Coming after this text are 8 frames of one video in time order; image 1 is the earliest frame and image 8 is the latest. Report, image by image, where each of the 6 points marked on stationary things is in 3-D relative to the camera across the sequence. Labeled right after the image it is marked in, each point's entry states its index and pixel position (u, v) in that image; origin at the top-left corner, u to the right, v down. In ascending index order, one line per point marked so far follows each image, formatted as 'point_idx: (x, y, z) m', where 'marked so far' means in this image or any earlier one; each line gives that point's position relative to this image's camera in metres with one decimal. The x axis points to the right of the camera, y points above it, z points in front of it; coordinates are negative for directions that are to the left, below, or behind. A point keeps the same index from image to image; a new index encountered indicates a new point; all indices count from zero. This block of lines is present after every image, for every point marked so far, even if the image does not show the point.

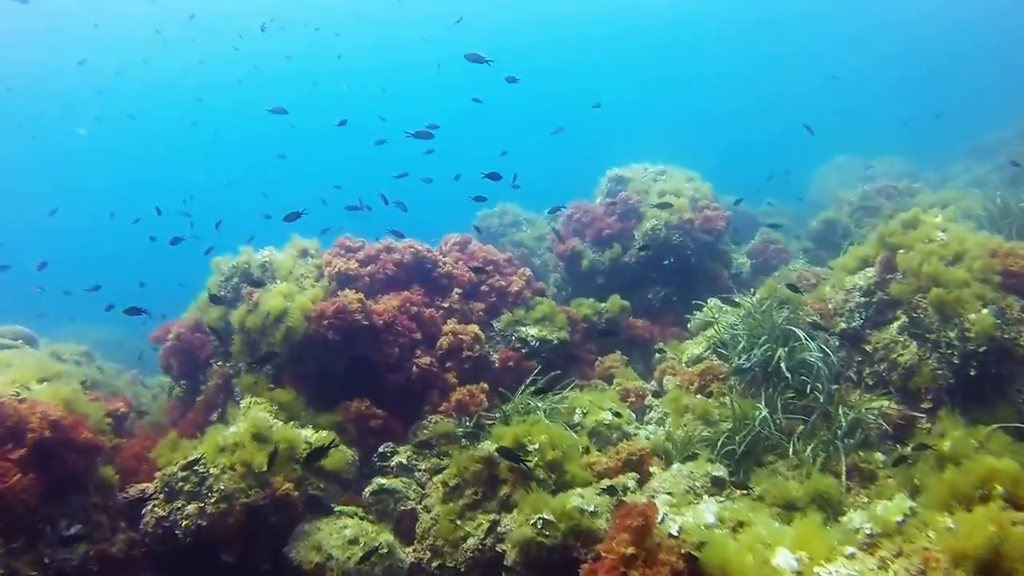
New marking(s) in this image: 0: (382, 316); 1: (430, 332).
0: (-1.3, -0.3, +8.7) m
1: (-0.9, -0.5, +9.2) m
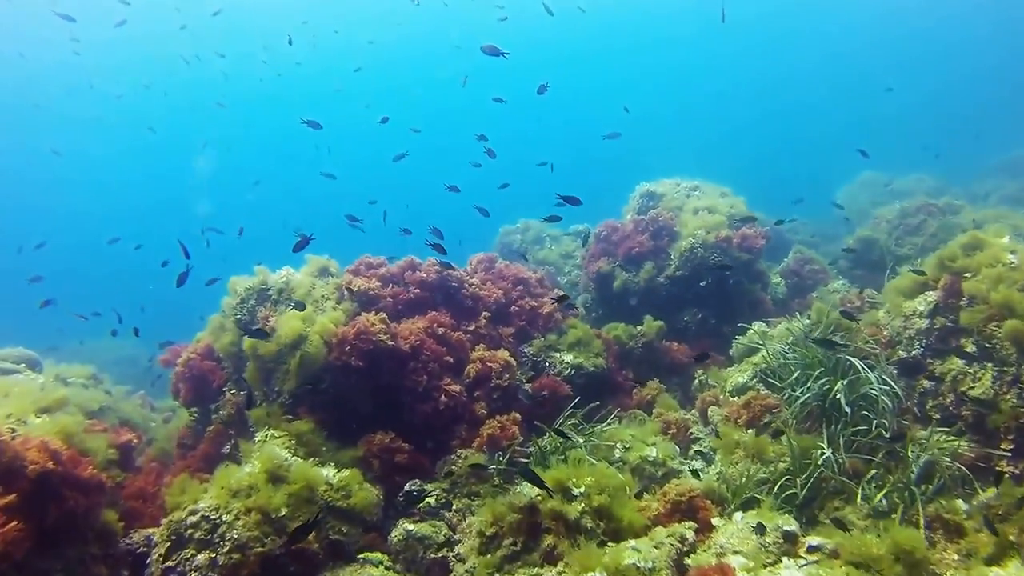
0: (-1.0, -0.5, +8.2) m
1: (-0.5, -0.7, +8.6) m
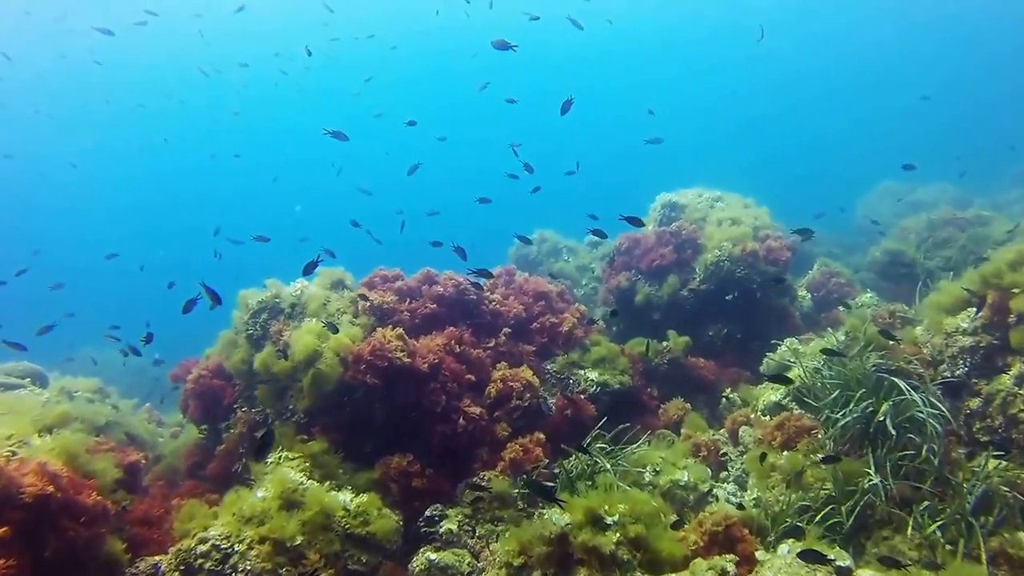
0: (-0.8, -0.7, +7.8) m
1: (-0.3, -0.9, +8.3) m
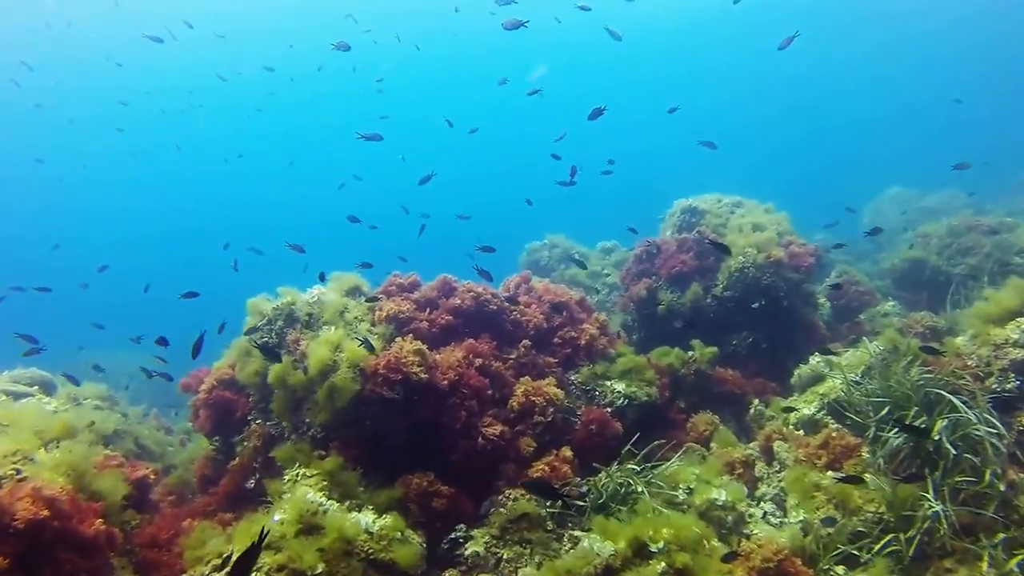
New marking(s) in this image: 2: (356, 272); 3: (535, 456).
0: (-0.6, -0.7, +7.4) m
1: (-0.1, -0.9, +7.9) m
2: (-1.7, +0.2, +9.5) m
3: (+0.2, -1.4, +7.3) m
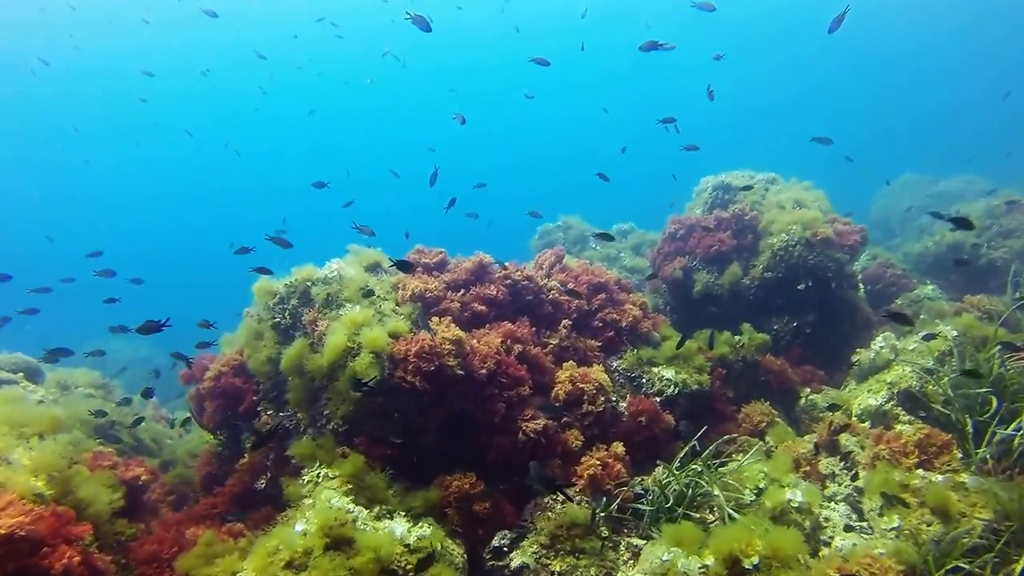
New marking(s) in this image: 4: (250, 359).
0: (-0.2, -0.5, +6.6) m
1: (+0.2, -0.7, +7.1) m
2: (-1.4, +0.4, +8.6) m
3: (+0.5, -1.2, +6.4) m
4: (-2.2, -0.6, +7.1) m
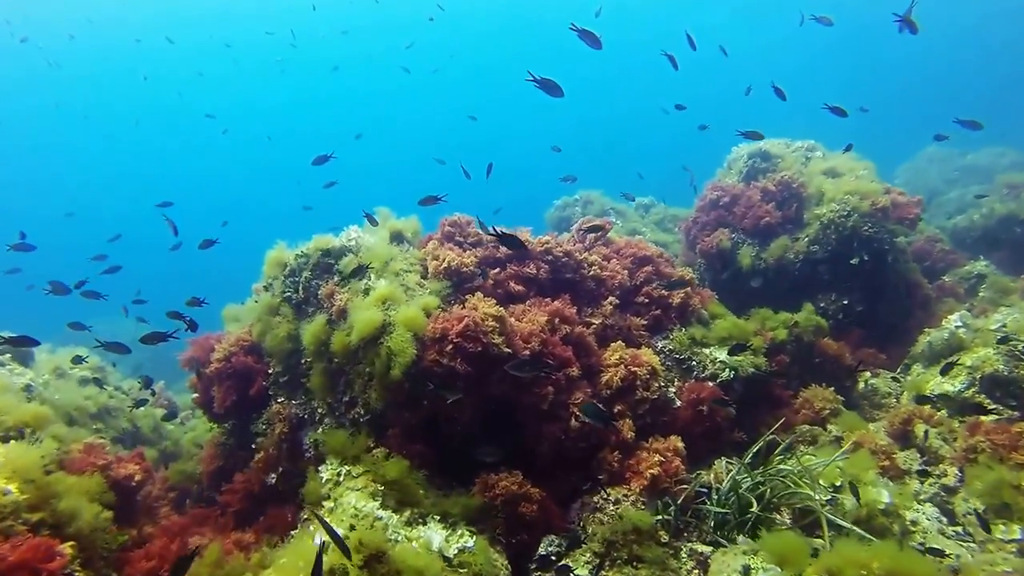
0: (+0.1, -0.3, +5.8) m
1: (+0.5, -0.5, +6.3) m
2: (-1.1, +0.6, +7.8) m
3: (+0.8, -1.0, +5.7) m
4: (-1.9, -0.4, +6.4) m
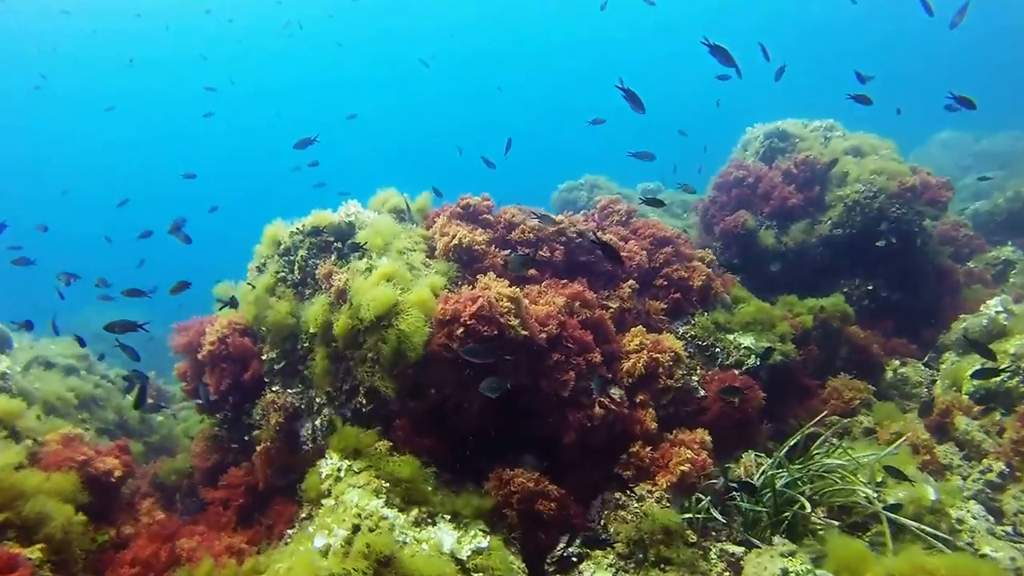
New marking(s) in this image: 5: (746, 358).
0: (+0.2, -0.2, +5.4) m
1: (+0.6, -0.4, +5.9) m
2: (-1.0, +0.8, +7.4) m
3: (+0.9, -0.9, +5.3) m
4: (-1.8, -0.2, +6.0) m
5: (+1.8, -0.5, +6.4) m
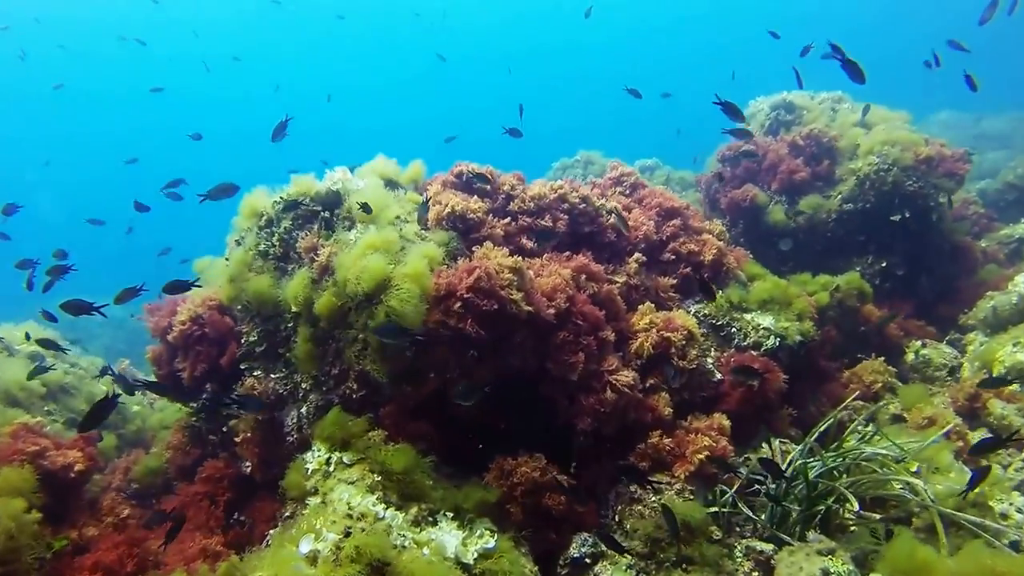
0: (+0.2, -0.1, +4.9) m
1: (+0.6, -0.2, +5.4) m
2: (-1.0, +1.0, +6.9) m
3: (+1.0, -0.8, +4.8) m
4: (-1.8, -0.1, +5.5) m
5: (+1.8, -0.4, +6.0) m
